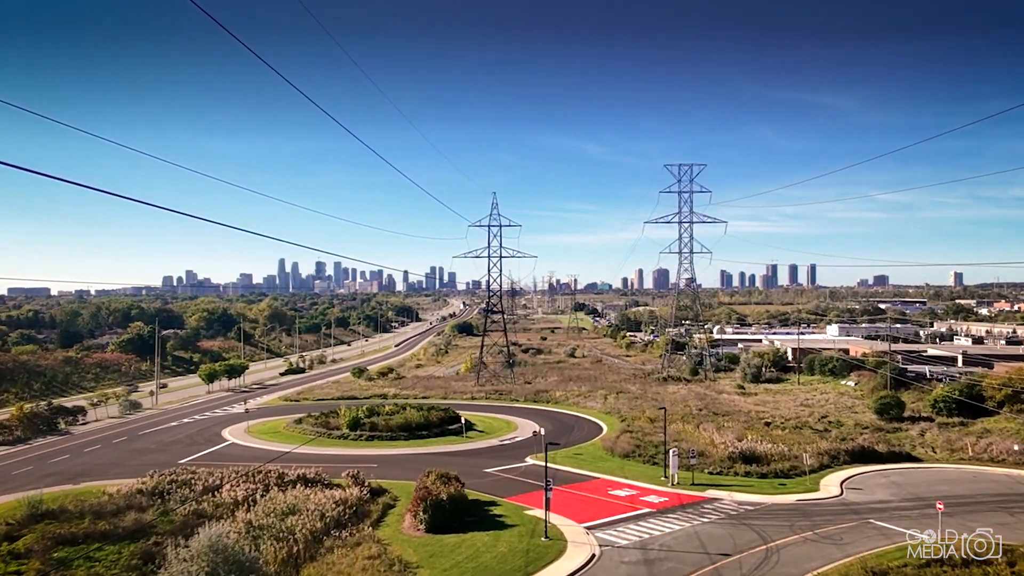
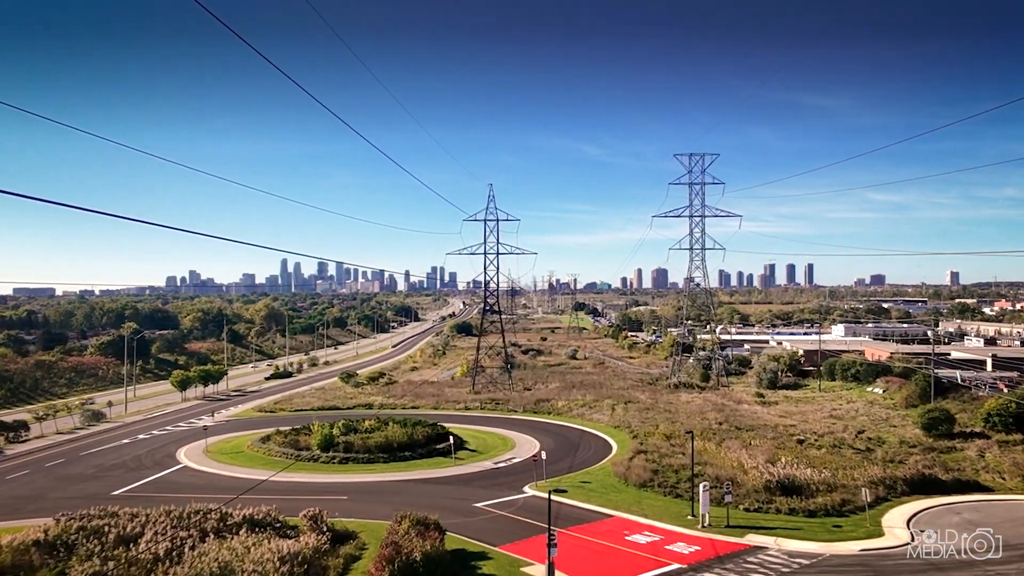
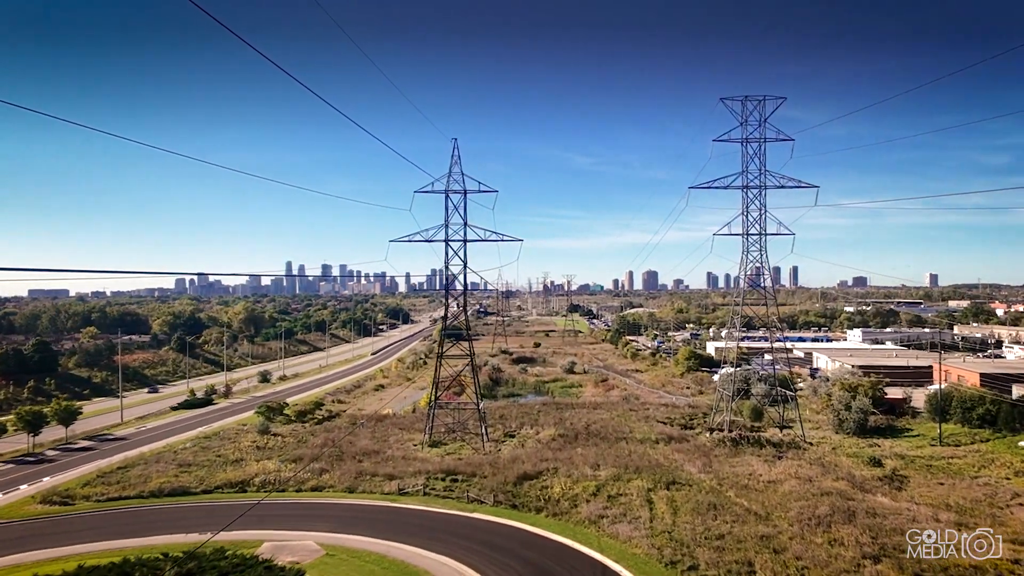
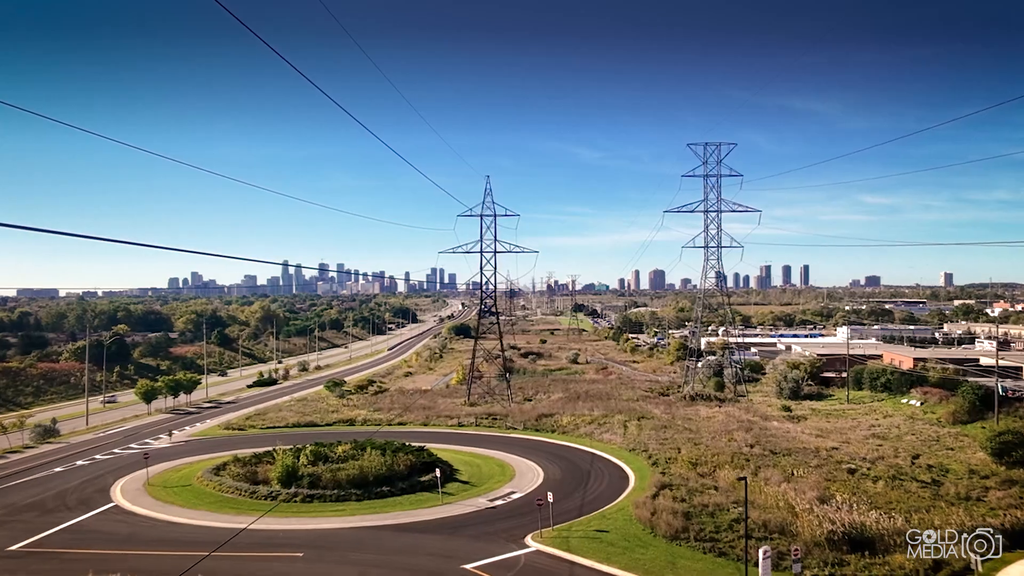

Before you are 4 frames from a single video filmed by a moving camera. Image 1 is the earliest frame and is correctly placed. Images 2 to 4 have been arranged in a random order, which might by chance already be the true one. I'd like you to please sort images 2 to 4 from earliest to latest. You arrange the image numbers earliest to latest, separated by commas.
2, 4, 3
